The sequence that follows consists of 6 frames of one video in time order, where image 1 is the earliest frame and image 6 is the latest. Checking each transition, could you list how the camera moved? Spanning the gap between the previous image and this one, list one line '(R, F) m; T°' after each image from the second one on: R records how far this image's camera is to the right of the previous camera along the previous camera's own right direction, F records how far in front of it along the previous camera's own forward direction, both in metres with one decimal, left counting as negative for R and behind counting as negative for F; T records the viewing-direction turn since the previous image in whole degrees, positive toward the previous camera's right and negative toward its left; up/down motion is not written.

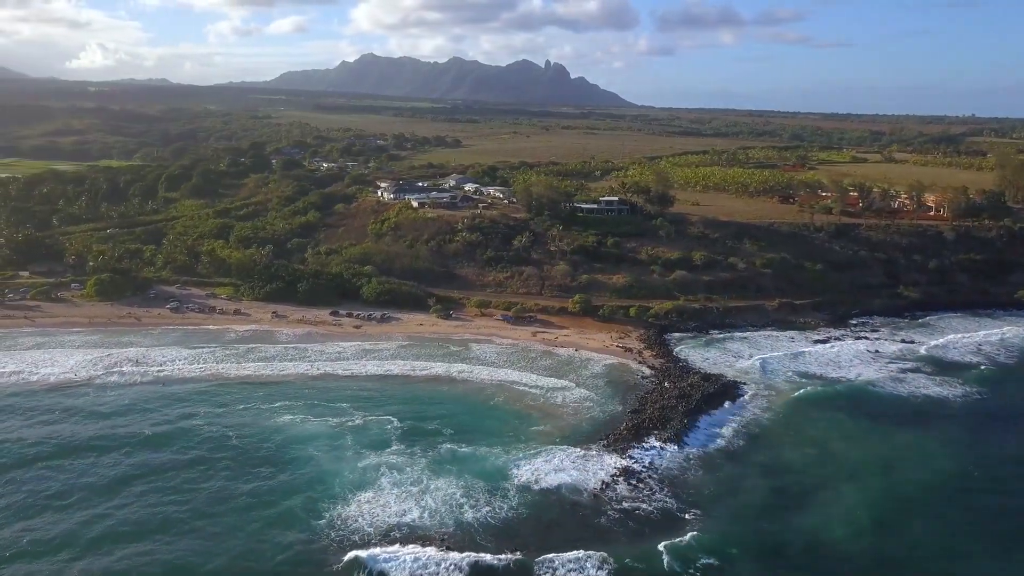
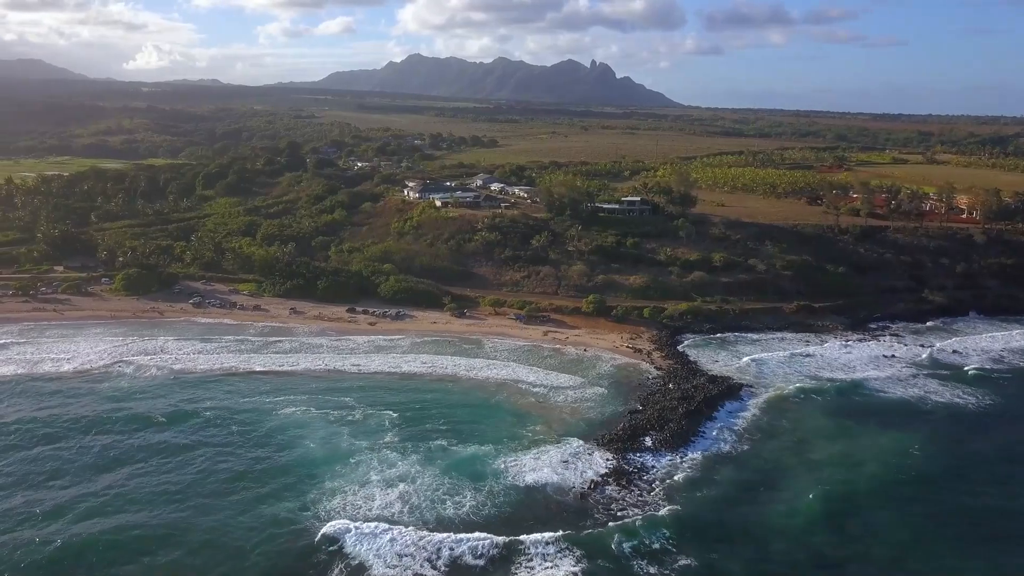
(+1.3, 0.0) m; -3°
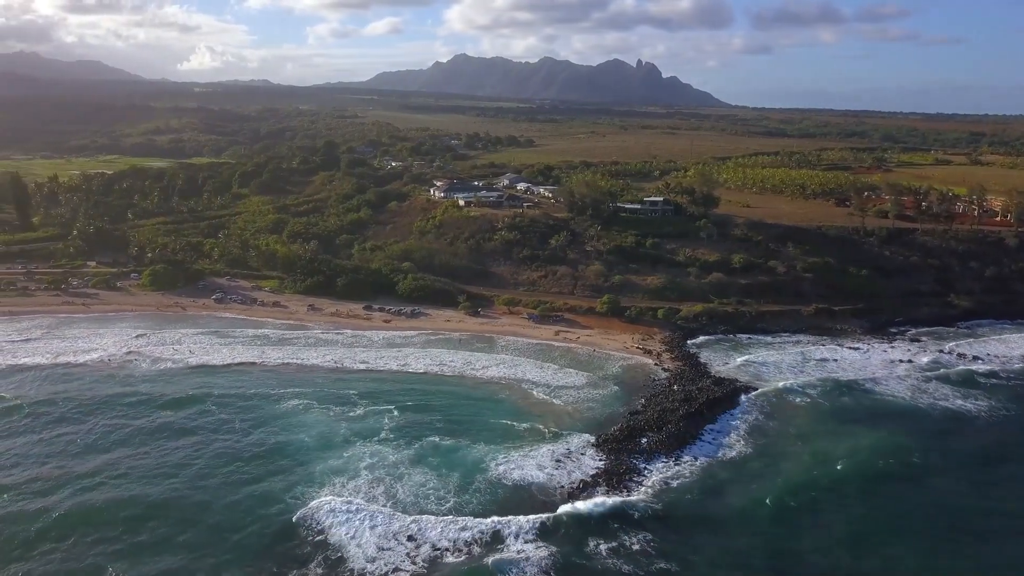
(+1.3, 0.0) m; -3°
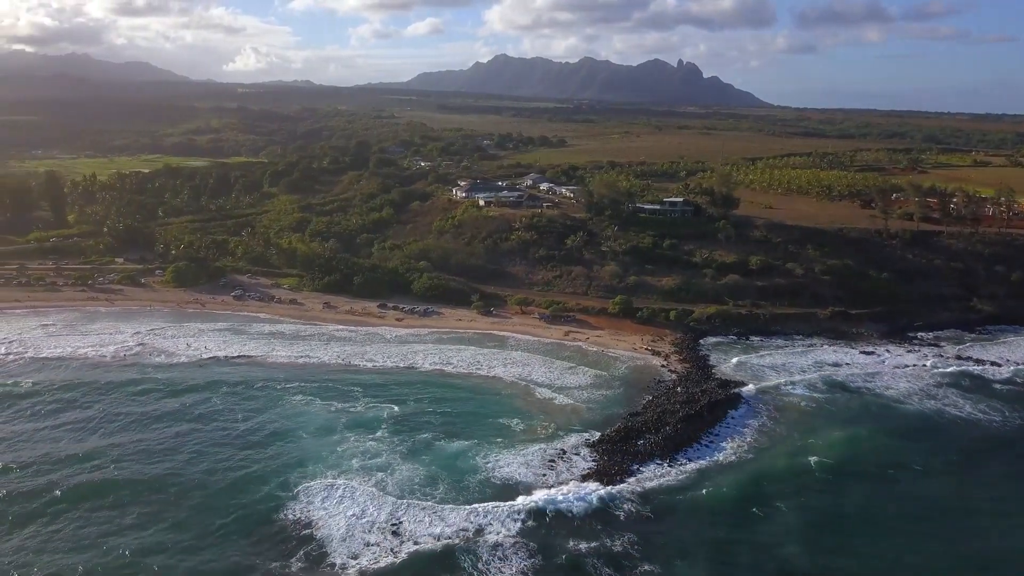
(+1.1, 0.0) m; -2°
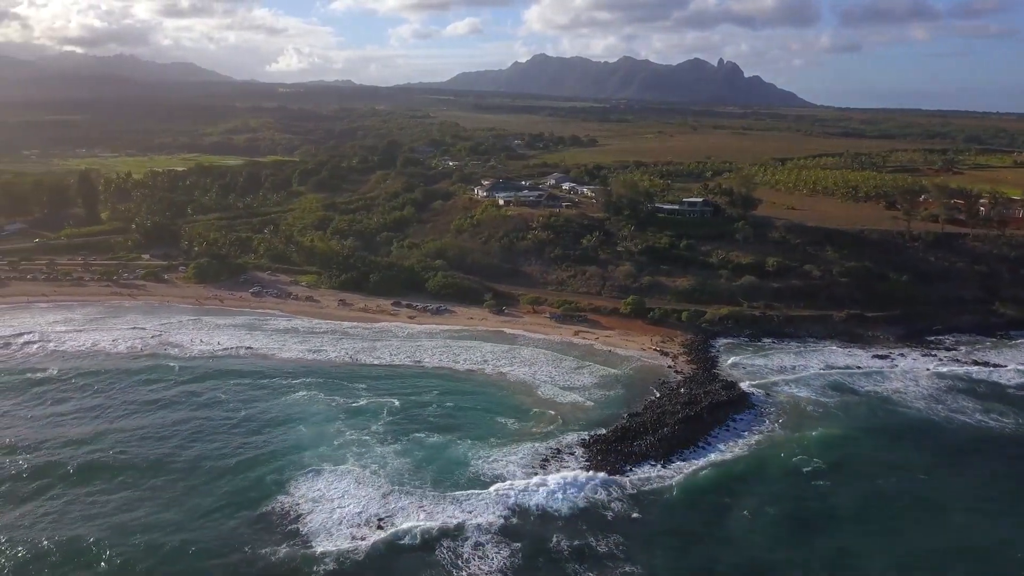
(+1.1, -0.1) m; -2°
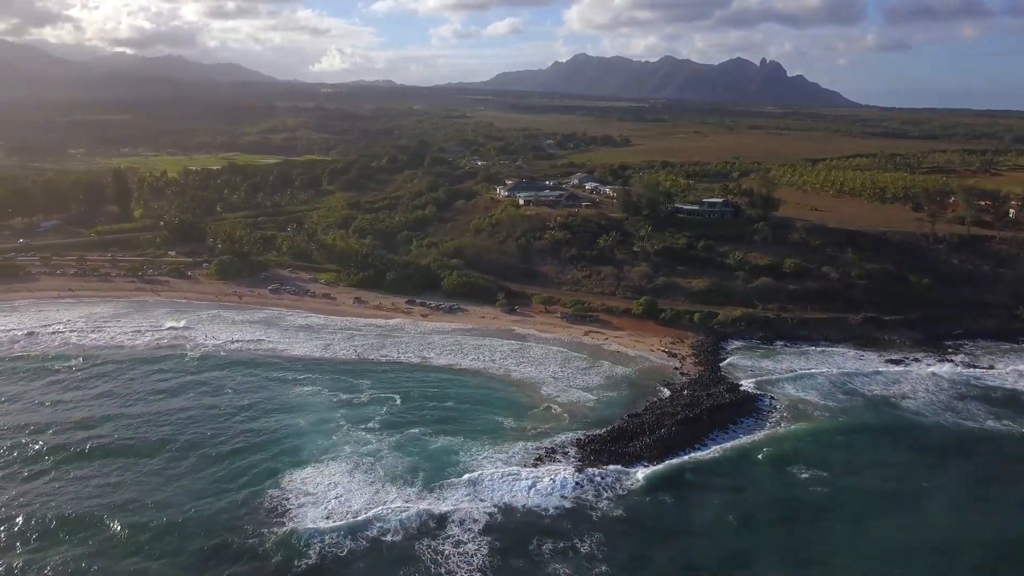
(+1.1, -0.1) m; -2°
